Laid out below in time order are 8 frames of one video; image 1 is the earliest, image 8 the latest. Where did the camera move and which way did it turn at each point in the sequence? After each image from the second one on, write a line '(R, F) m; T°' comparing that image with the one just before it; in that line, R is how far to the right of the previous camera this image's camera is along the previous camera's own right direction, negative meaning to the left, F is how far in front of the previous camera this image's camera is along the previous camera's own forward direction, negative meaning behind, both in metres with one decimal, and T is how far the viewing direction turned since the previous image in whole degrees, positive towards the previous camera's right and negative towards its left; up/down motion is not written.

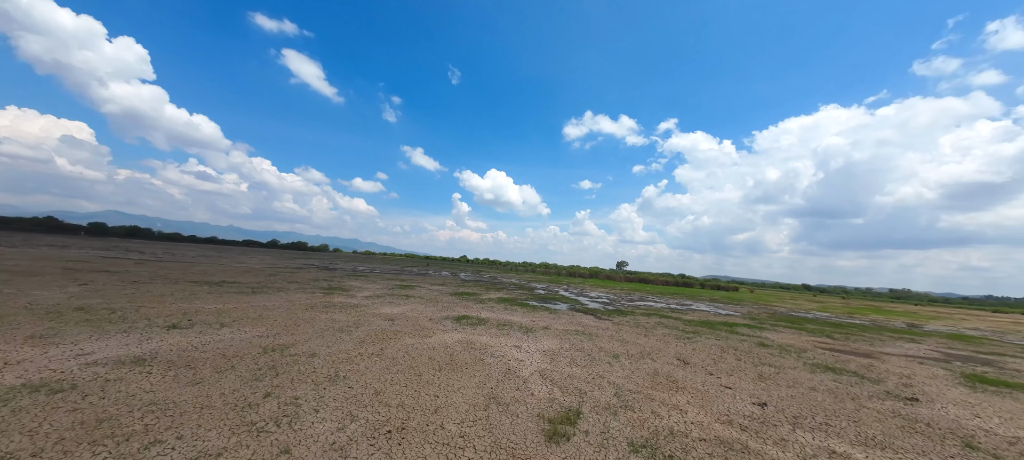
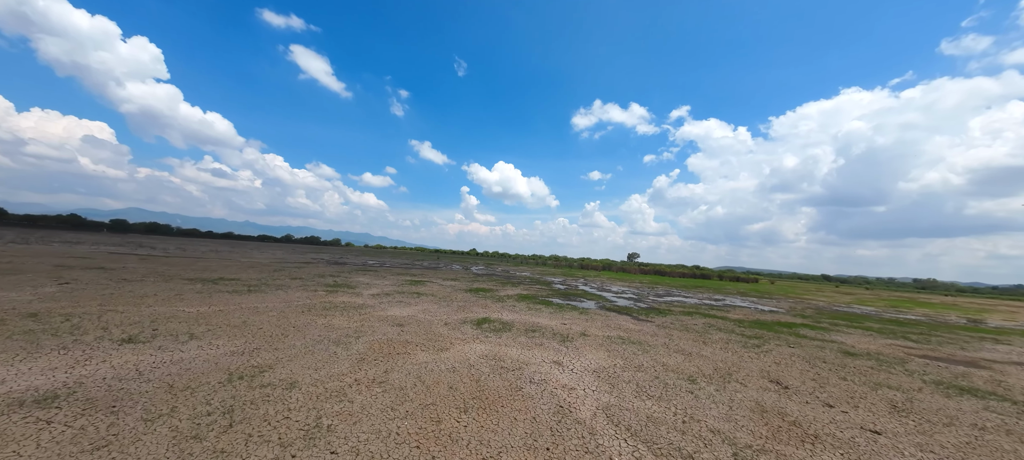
(-0.8, +2.2) m; -2°
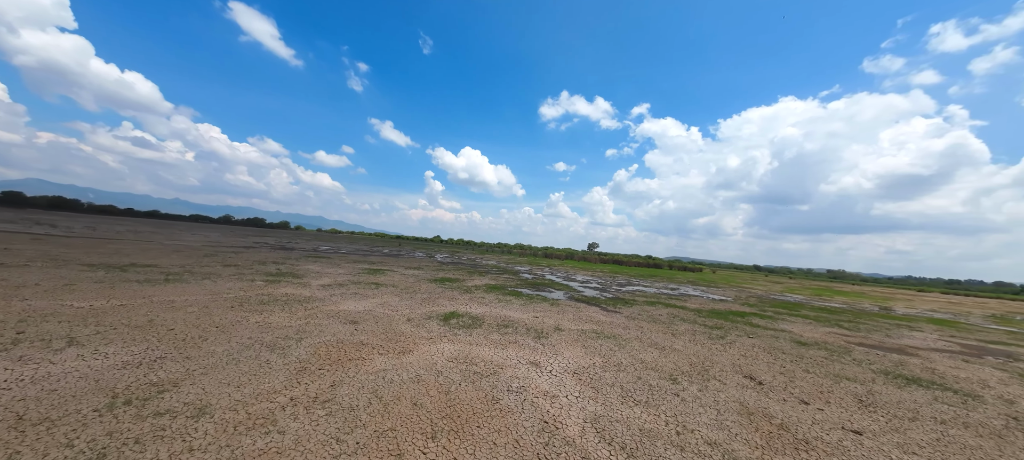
(-0.3, +0.9) m; +7°
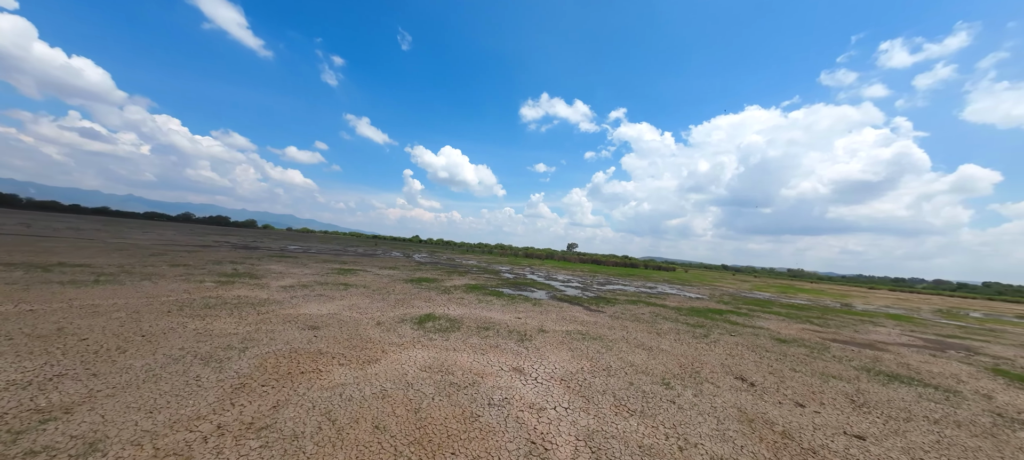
(0.0, +0.7) m; +4°
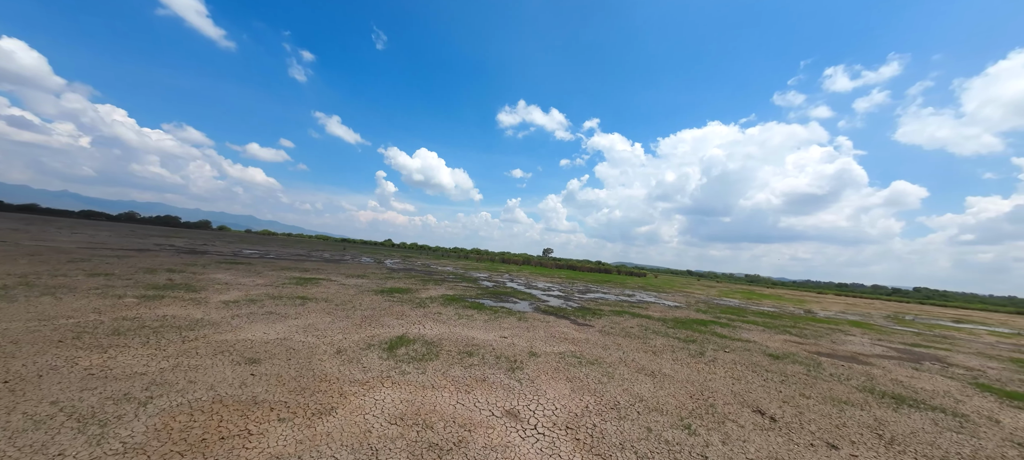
(-0.4, +1.2) m; +5°
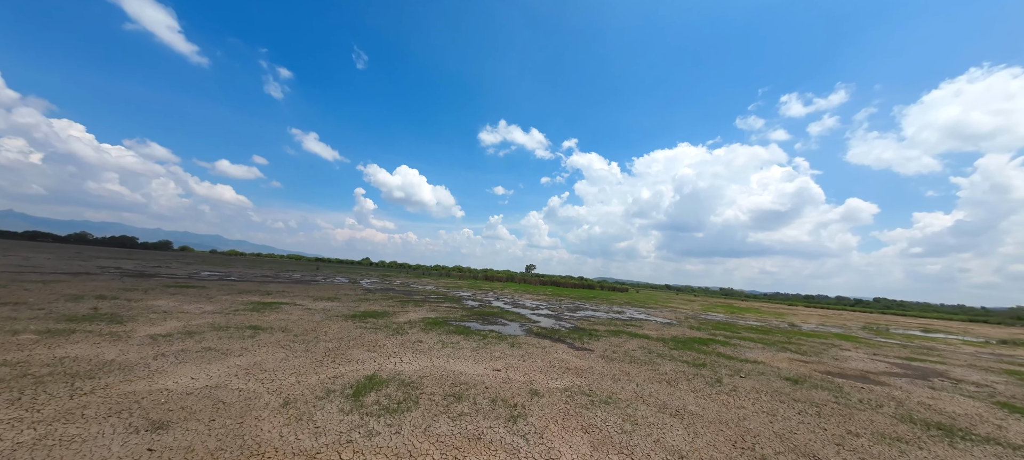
(-0.4, +1.3) m; +4°
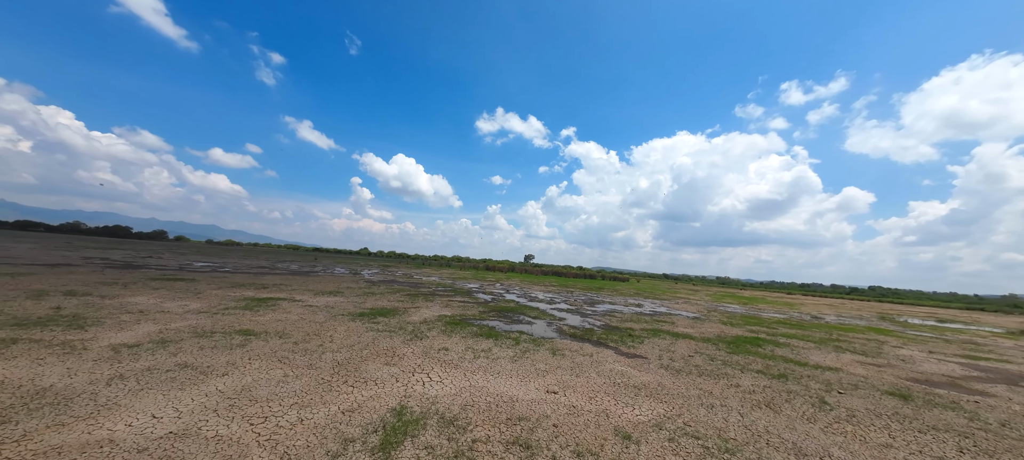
(-1.6, +2.1) m; 0°
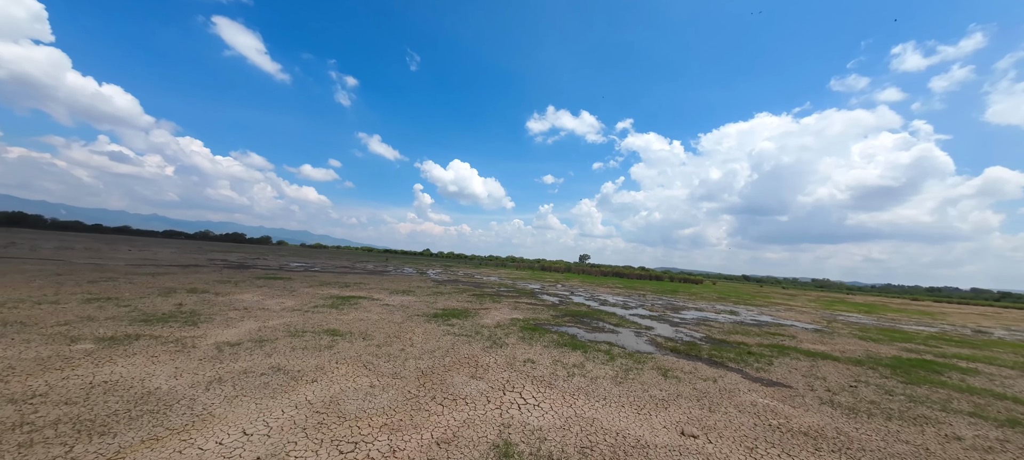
(-1.2, +1.3) m; -11°
